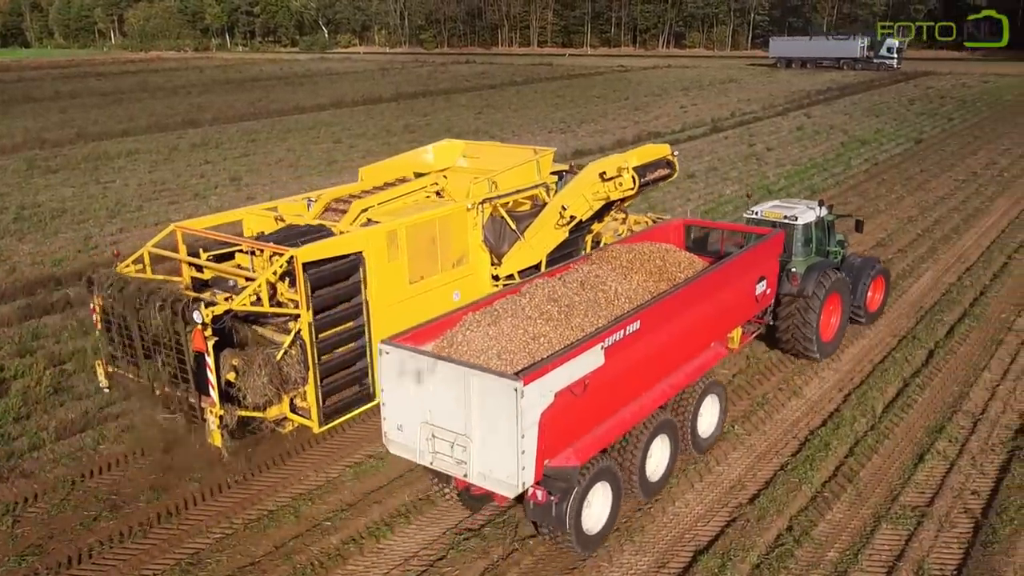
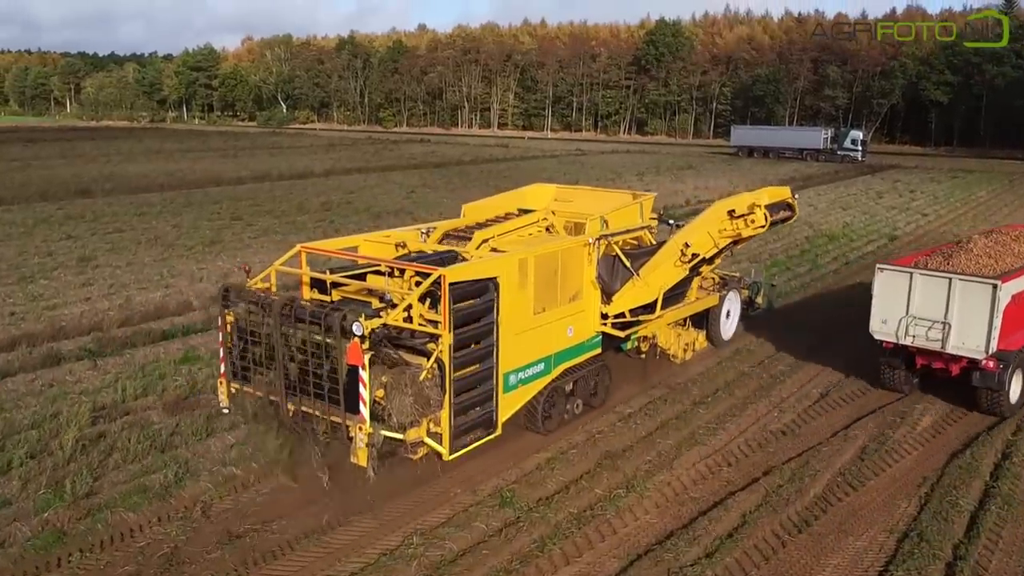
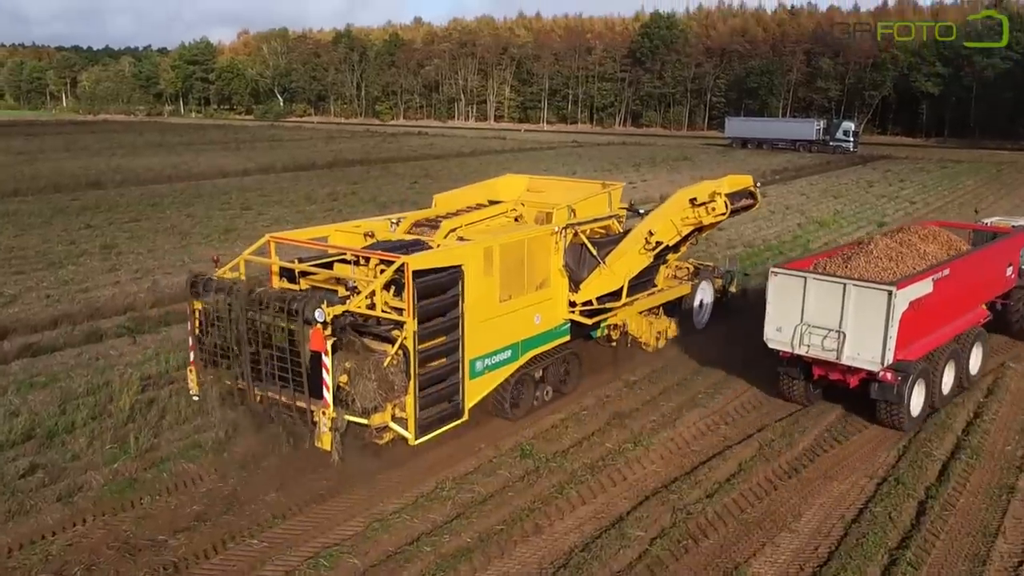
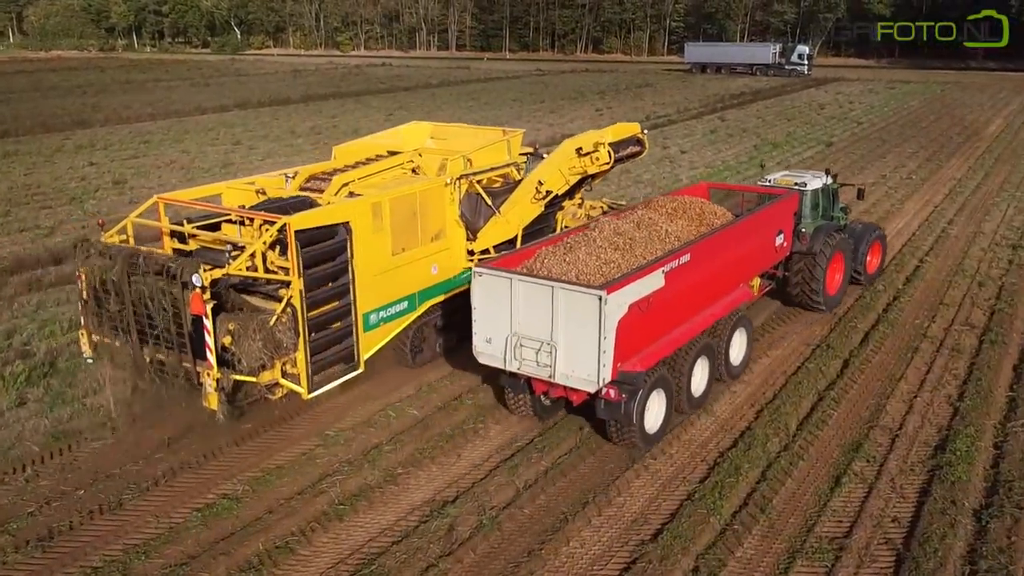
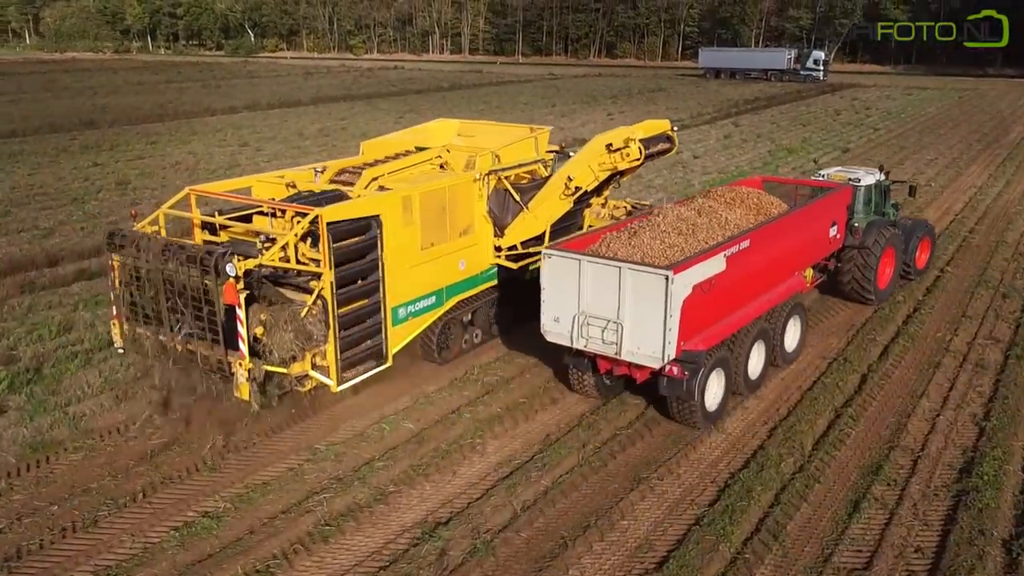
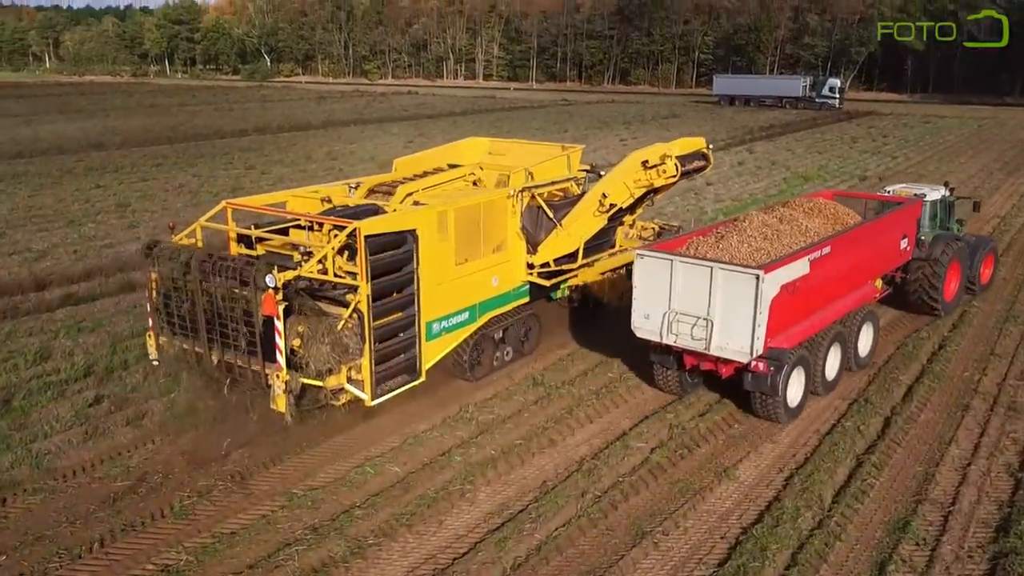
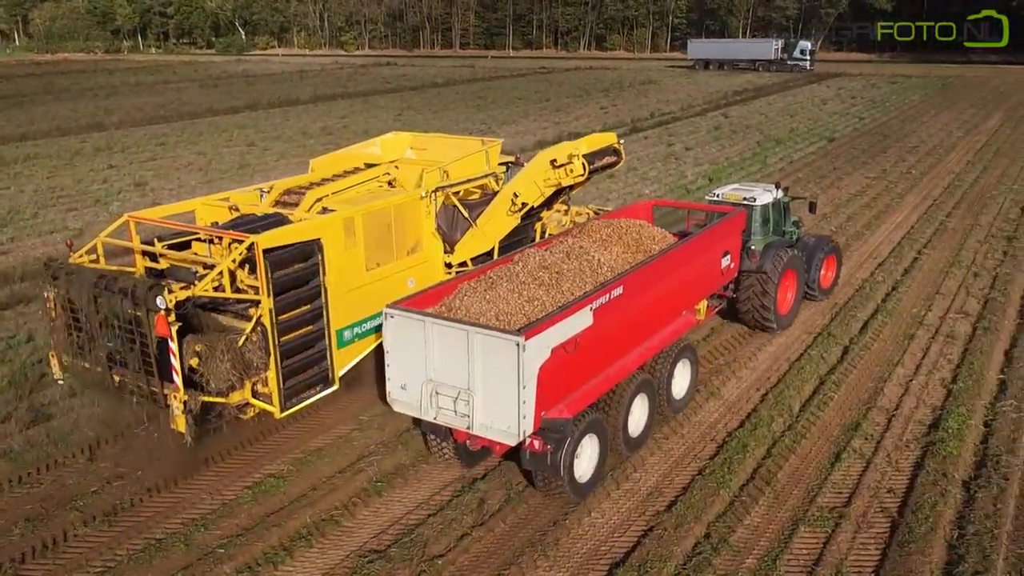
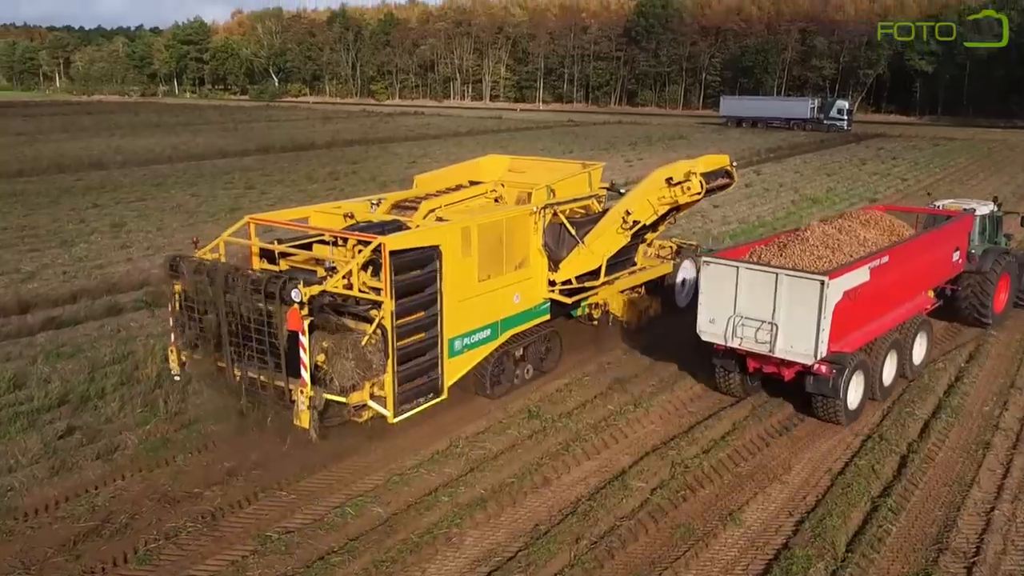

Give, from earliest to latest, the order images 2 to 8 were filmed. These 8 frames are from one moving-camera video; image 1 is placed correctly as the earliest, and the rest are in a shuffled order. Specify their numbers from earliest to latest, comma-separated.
7, 4, 5, 6, 8, 3, 2
